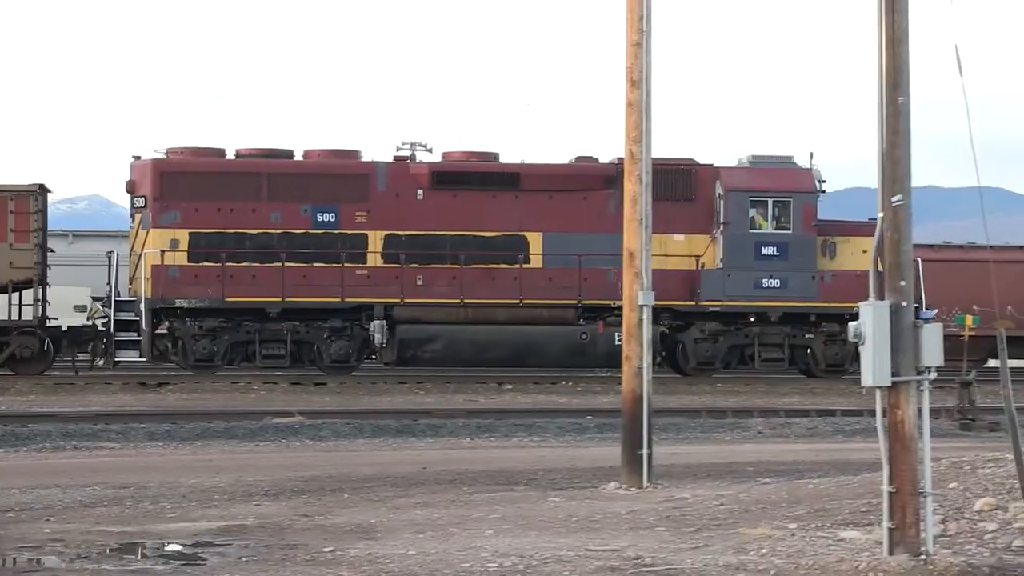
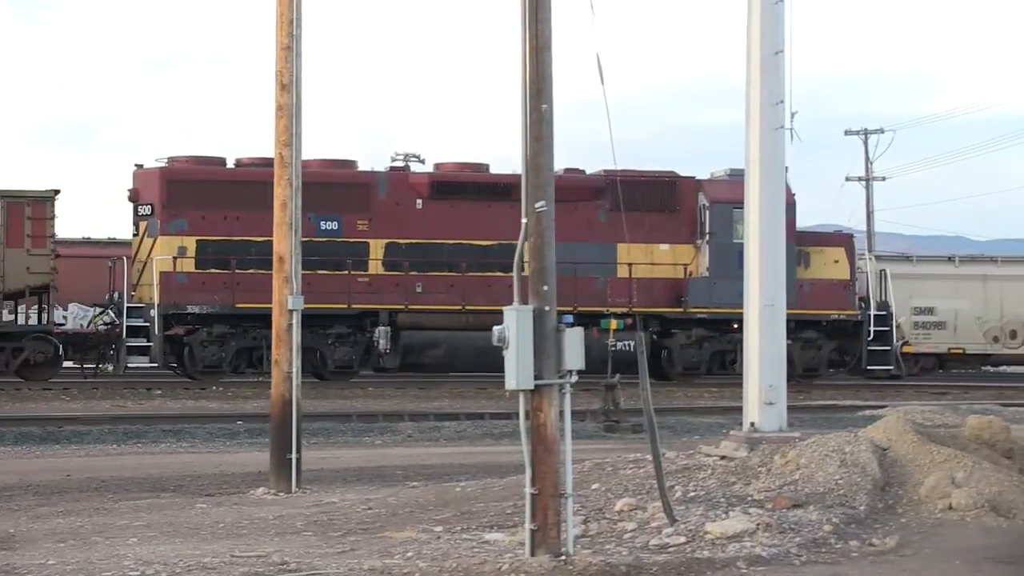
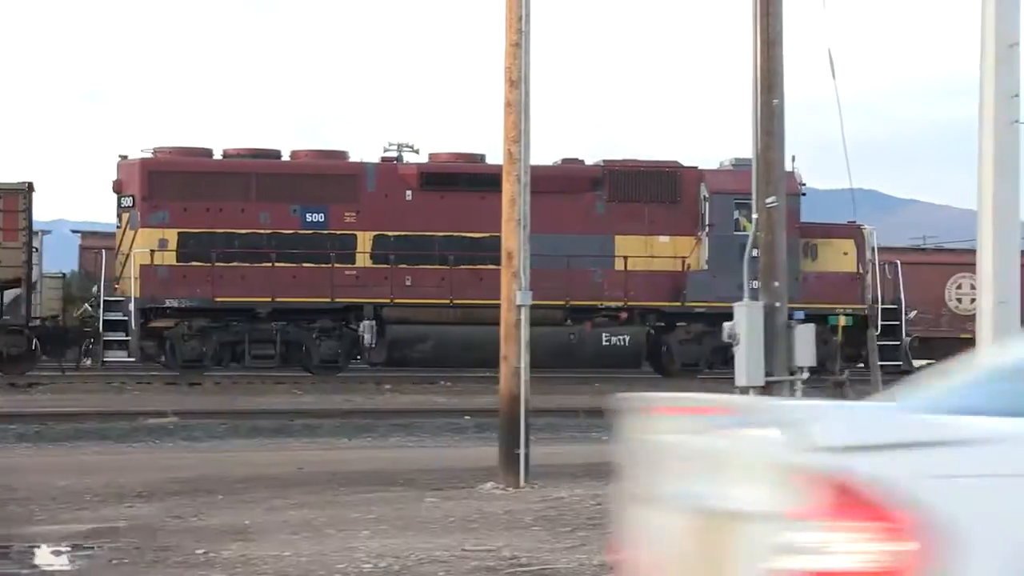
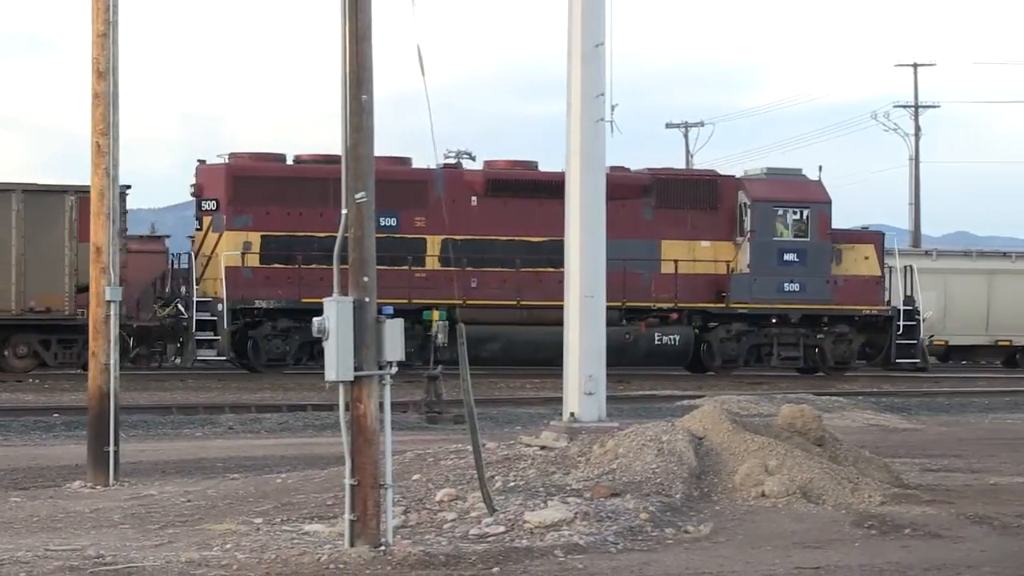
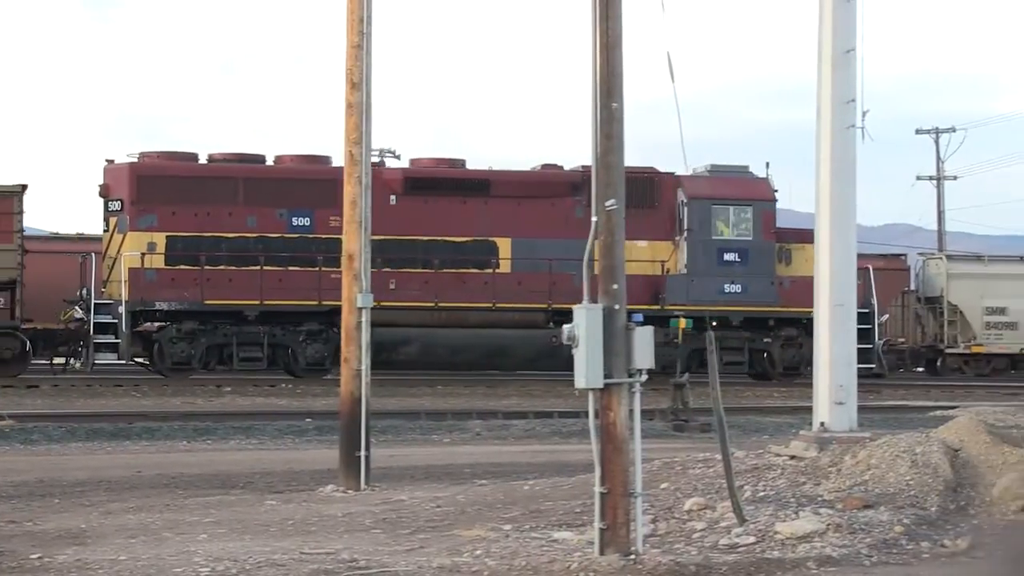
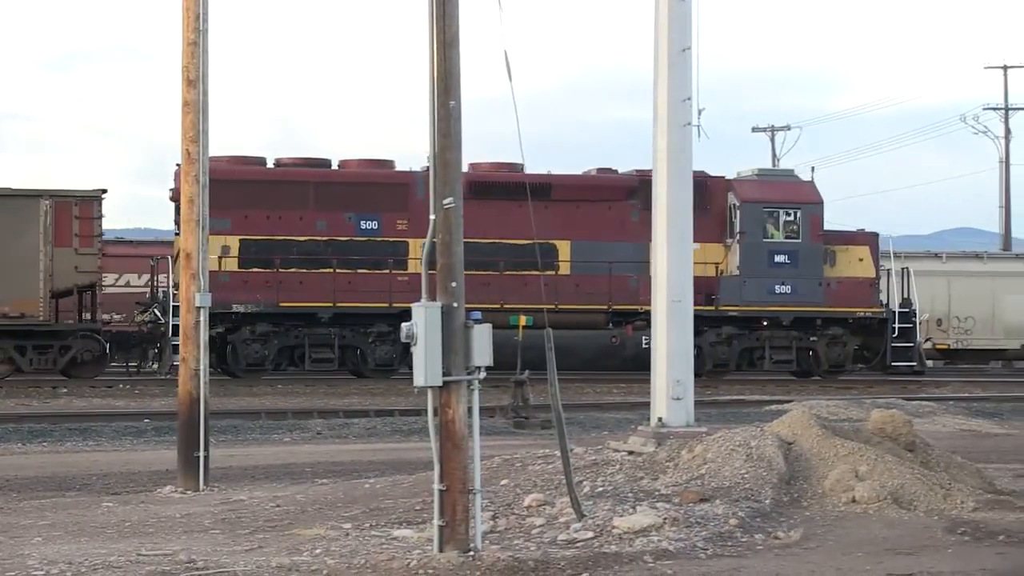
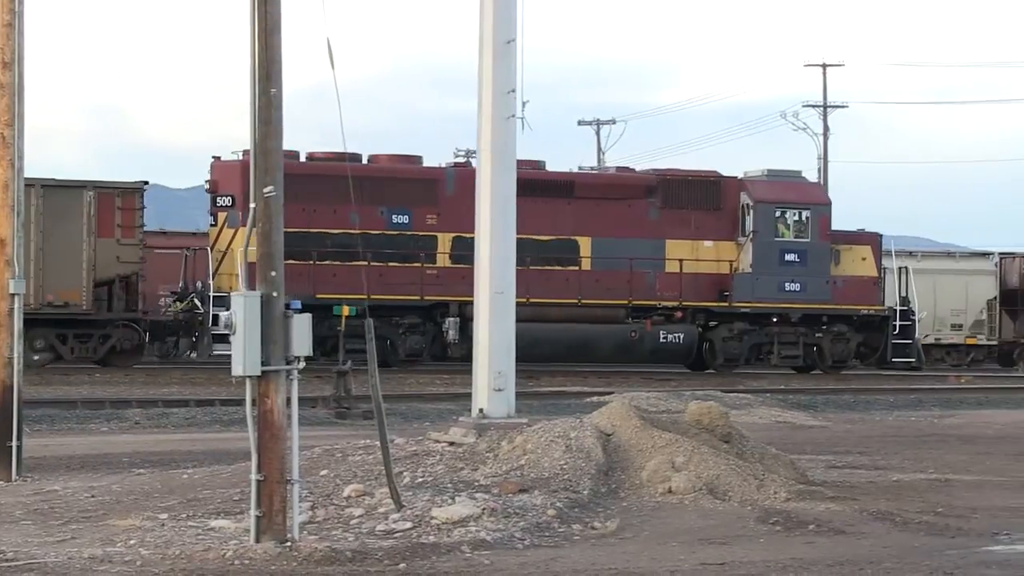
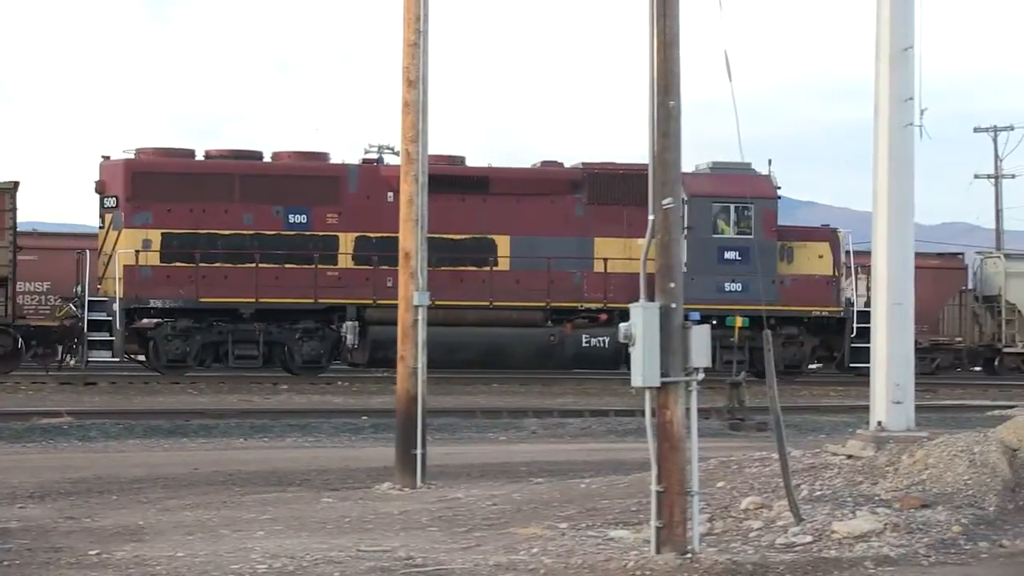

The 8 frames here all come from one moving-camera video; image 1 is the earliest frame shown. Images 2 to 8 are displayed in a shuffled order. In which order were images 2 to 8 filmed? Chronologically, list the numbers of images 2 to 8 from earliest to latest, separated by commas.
3, 8, 5, 2, 6, 4, 7
